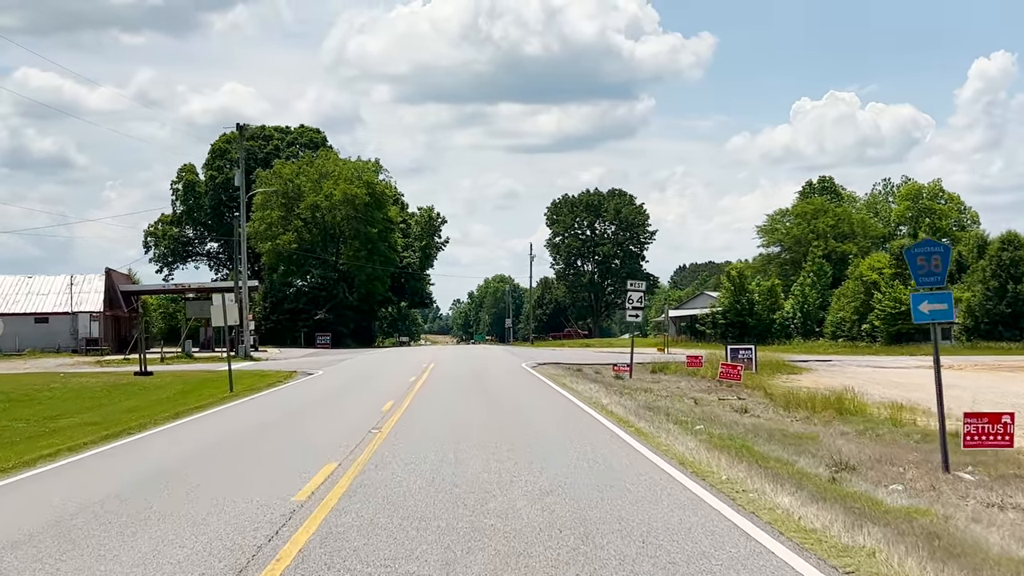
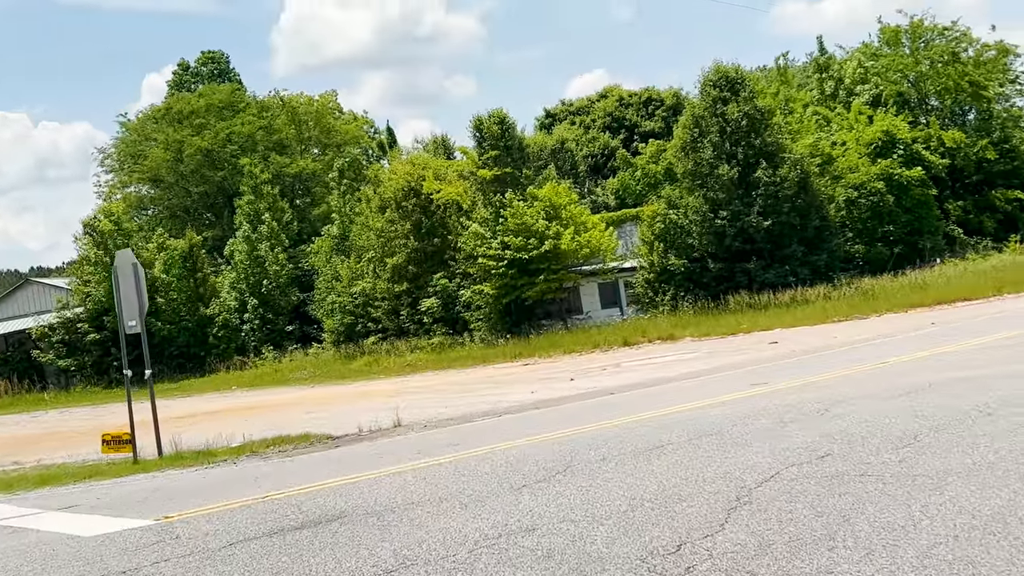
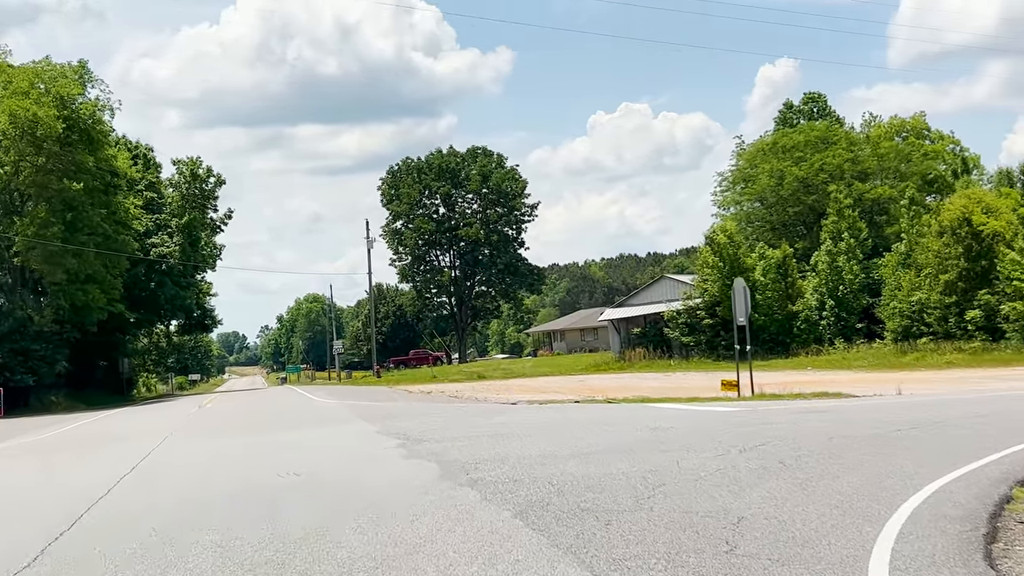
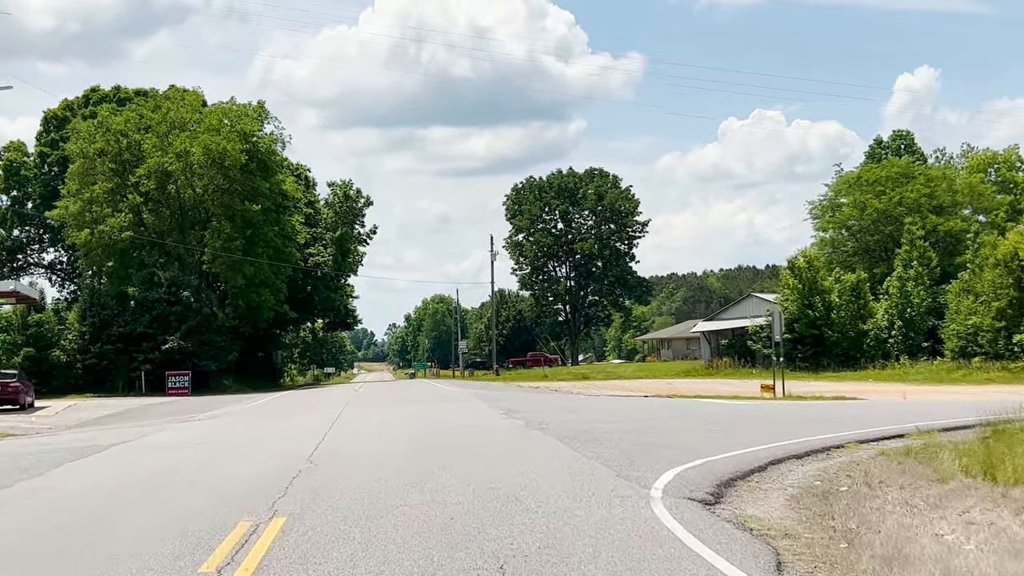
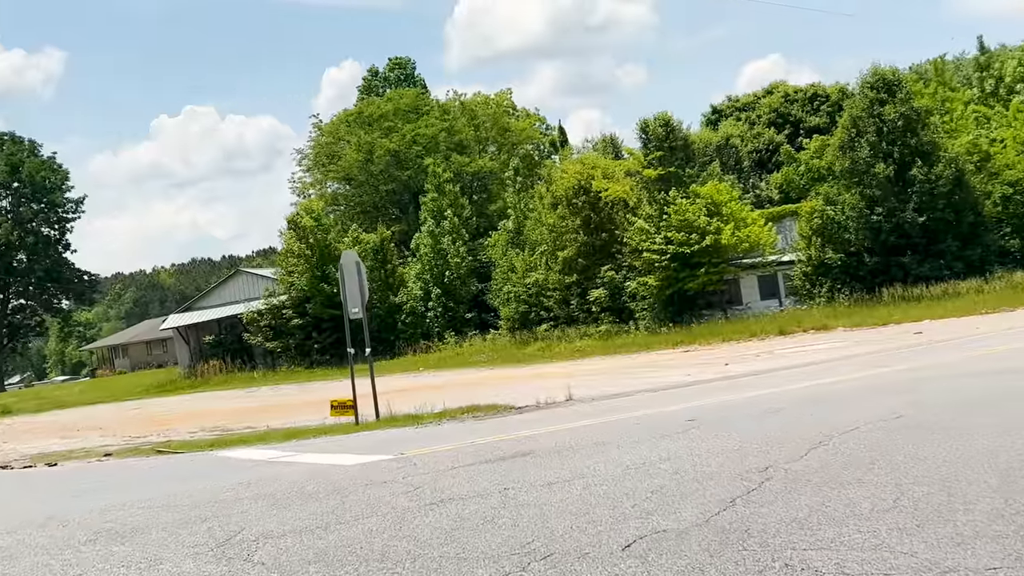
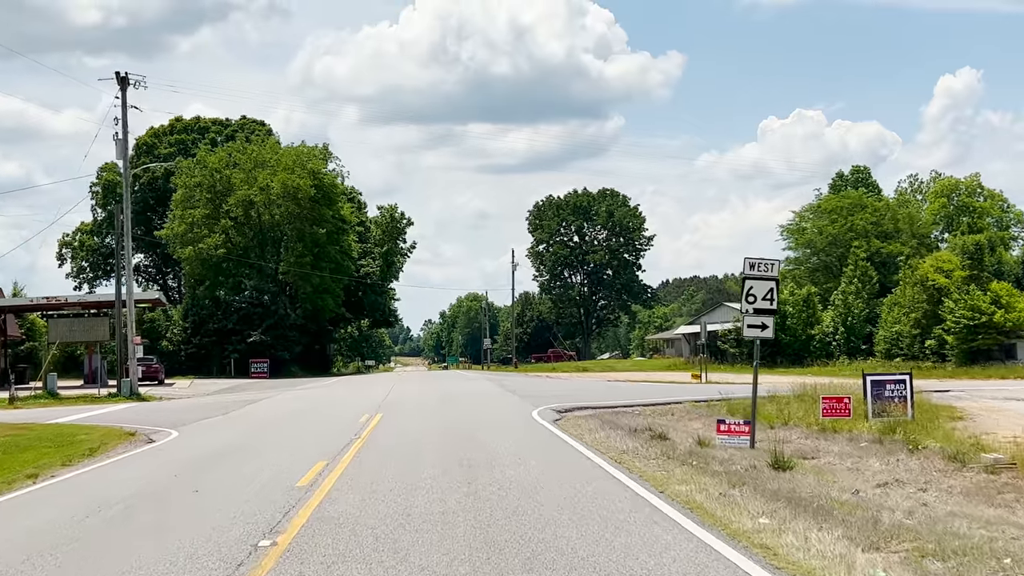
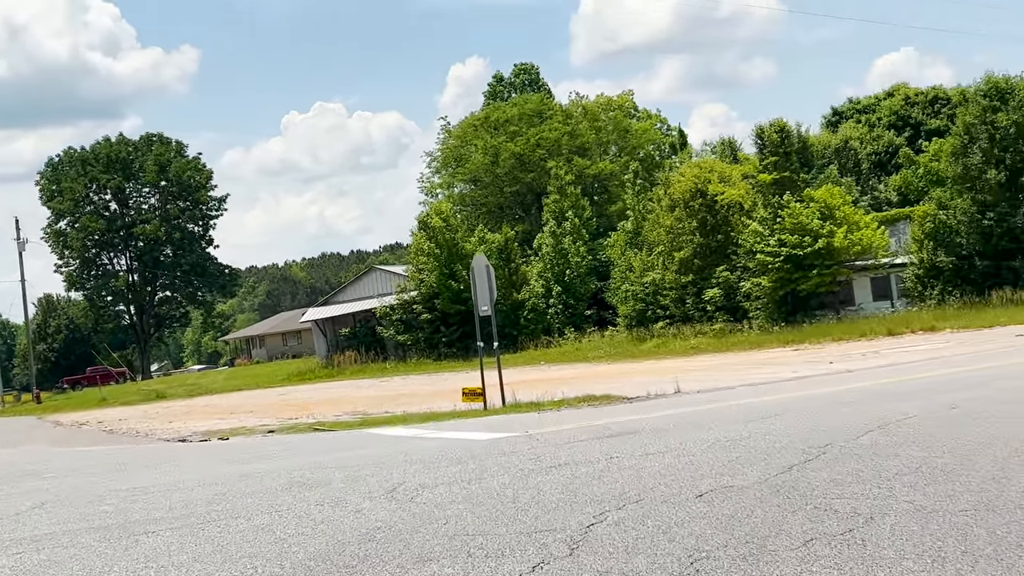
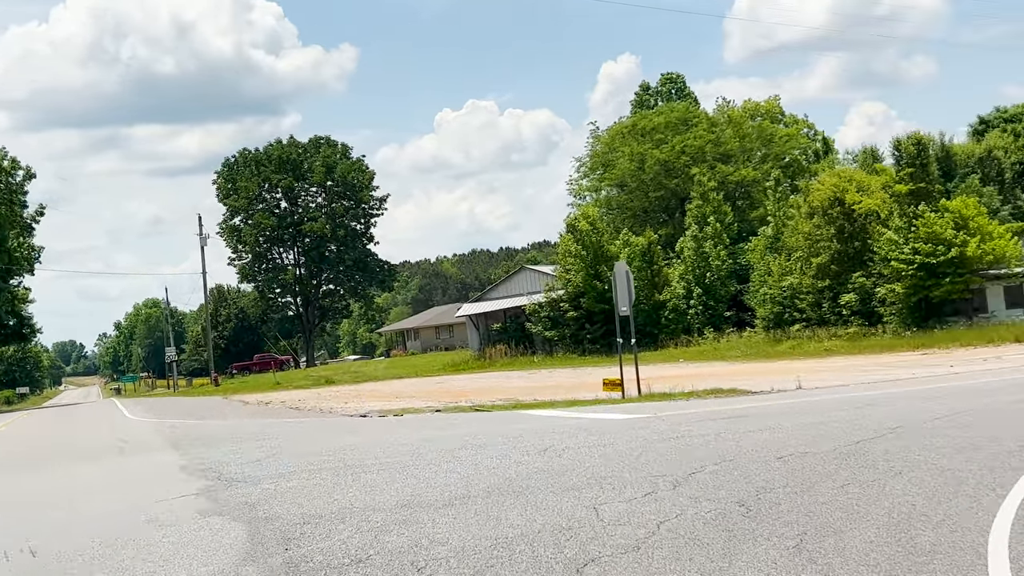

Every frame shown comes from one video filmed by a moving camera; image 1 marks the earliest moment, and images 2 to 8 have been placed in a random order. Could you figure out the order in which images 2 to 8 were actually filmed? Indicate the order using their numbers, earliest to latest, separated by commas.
6, 4, 3, 8, 7, 5, 2
